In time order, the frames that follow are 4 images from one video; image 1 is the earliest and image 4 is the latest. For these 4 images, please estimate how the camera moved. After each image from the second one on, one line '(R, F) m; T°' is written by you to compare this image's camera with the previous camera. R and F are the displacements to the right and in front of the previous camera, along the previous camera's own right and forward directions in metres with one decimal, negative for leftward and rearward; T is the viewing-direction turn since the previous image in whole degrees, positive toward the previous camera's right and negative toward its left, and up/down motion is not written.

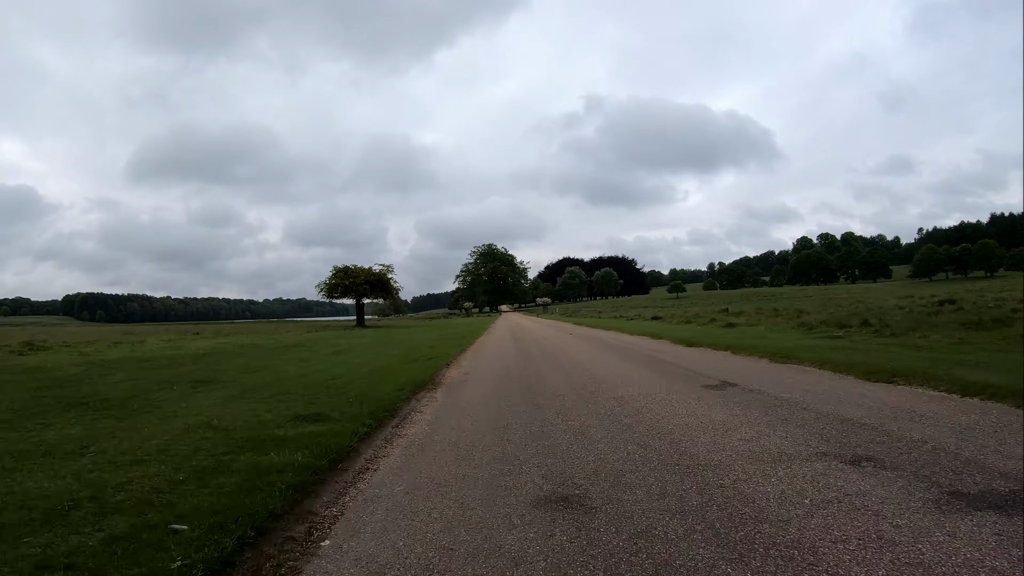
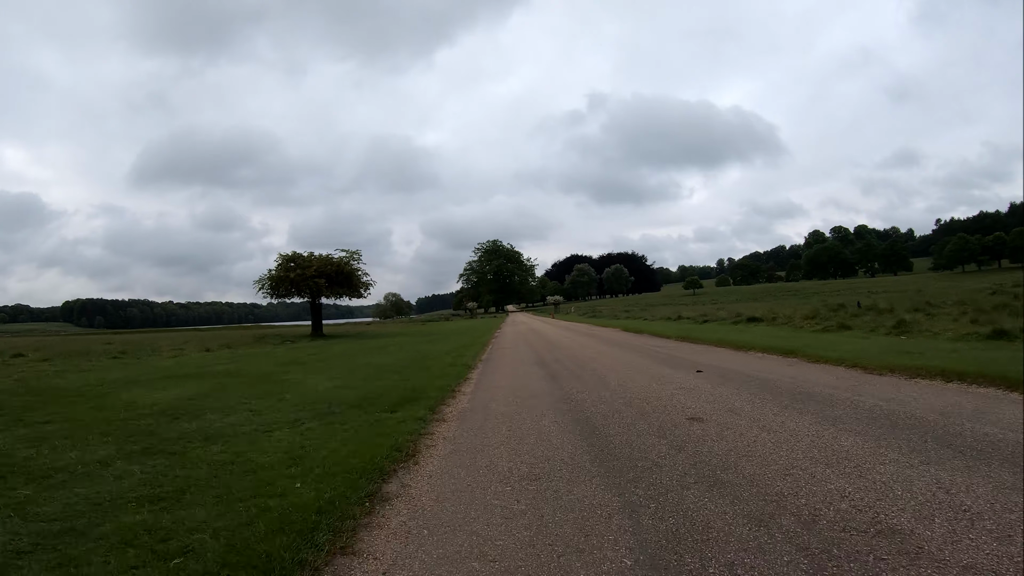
(-0.3, +8.6) m; -1°
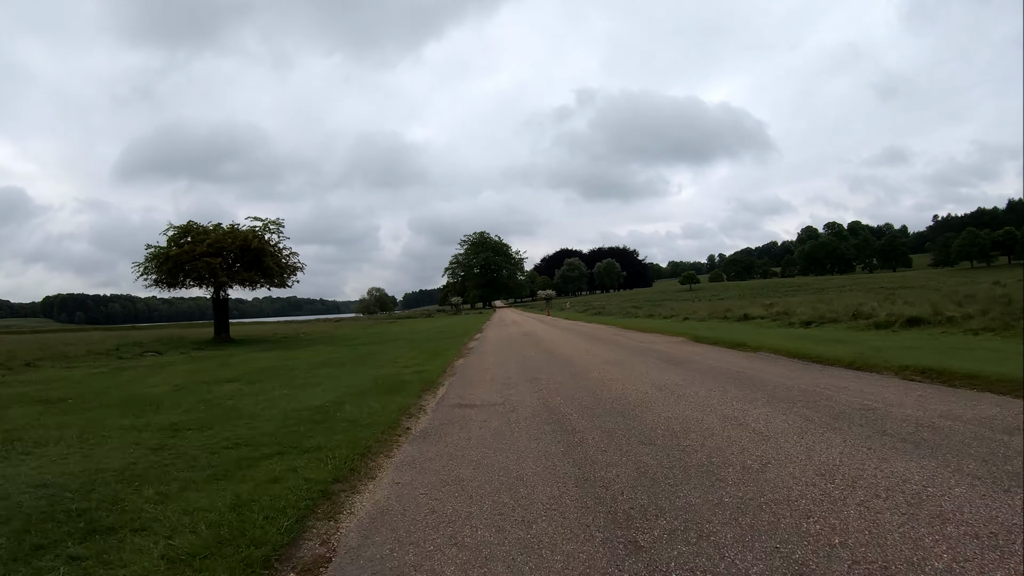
(0.0, +5.4) m; +1°
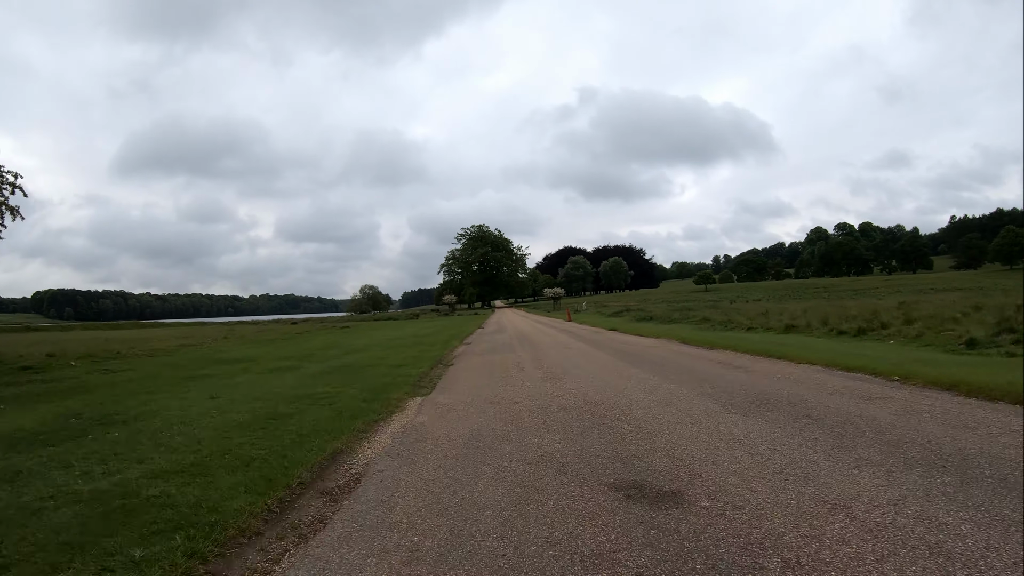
(-0.1, +6.4) m; 0°
